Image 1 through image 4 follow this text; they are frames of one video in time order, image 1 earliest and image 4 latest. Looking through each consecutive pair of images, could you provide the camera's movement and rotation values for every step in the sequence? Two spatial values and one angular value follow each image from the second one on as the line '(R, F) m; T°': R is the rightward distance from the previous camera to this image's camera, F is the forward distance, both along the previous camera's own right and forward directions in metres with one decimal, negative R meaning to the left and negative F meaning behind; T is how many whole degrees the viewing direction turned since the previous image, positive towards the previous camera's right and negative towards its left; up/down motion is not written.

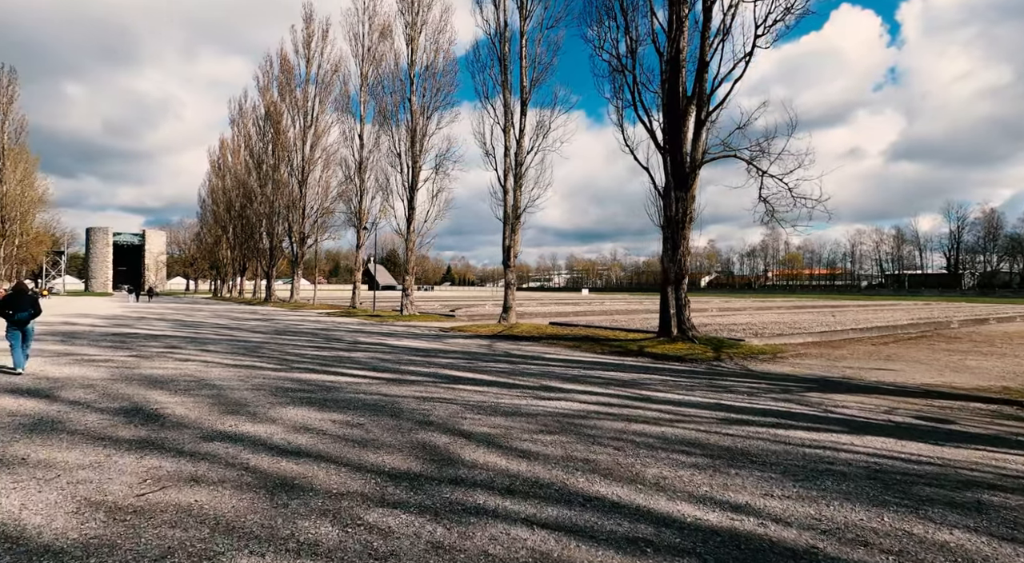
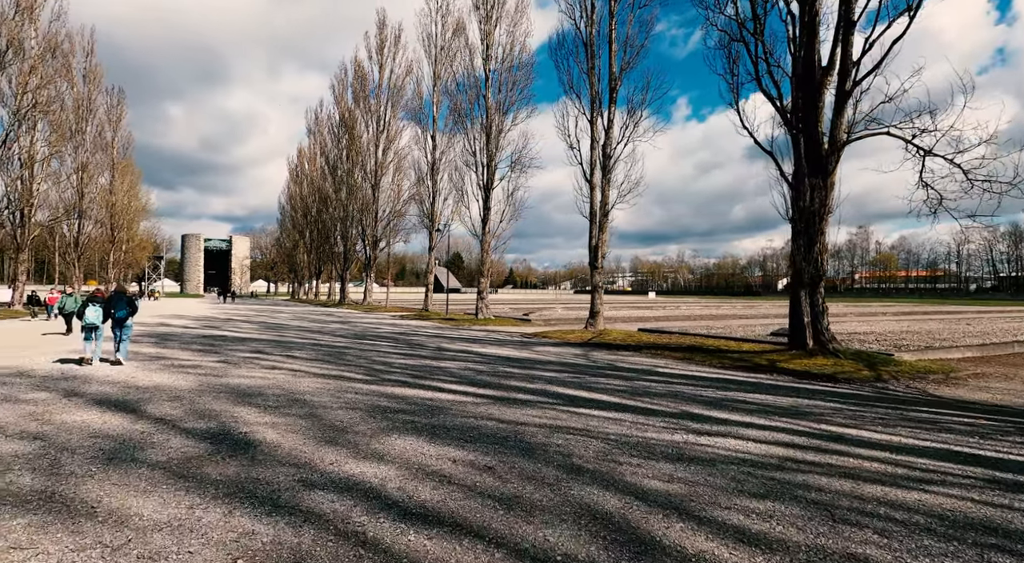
(-0.7, +1.2) m; -6°
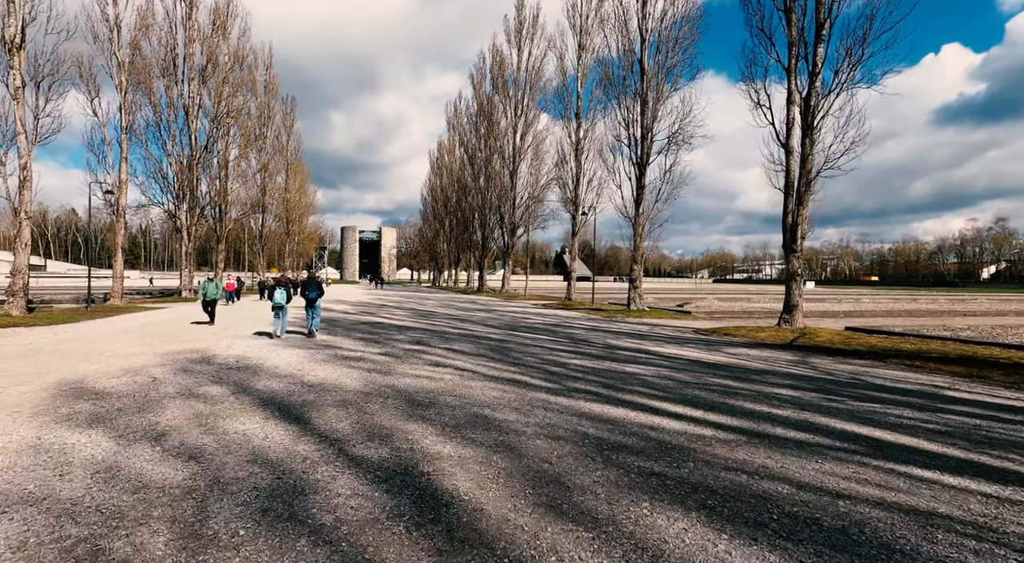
(-1.1, +1.9) m; -13°
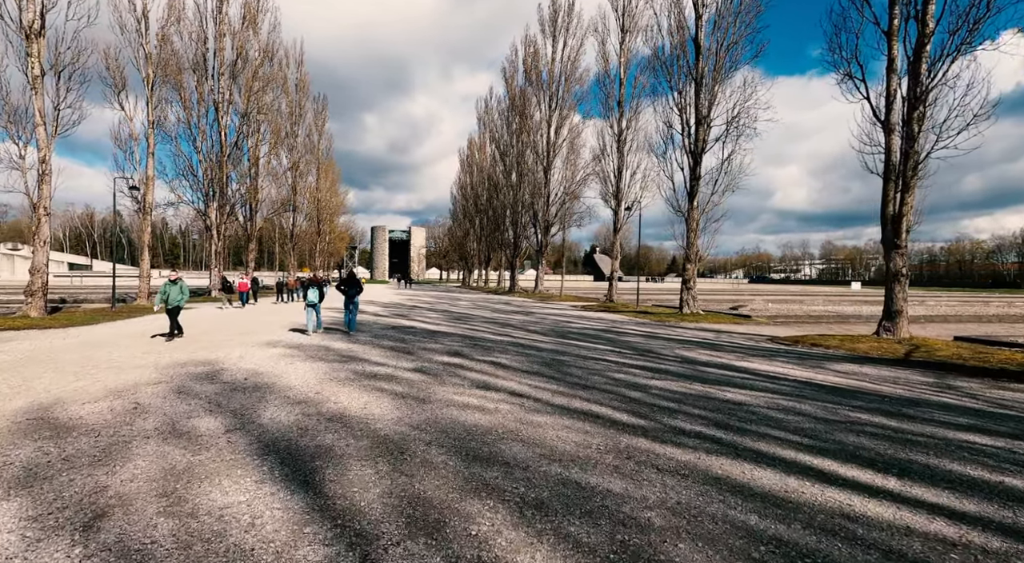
(-0.6, +2.2) m; -3°
